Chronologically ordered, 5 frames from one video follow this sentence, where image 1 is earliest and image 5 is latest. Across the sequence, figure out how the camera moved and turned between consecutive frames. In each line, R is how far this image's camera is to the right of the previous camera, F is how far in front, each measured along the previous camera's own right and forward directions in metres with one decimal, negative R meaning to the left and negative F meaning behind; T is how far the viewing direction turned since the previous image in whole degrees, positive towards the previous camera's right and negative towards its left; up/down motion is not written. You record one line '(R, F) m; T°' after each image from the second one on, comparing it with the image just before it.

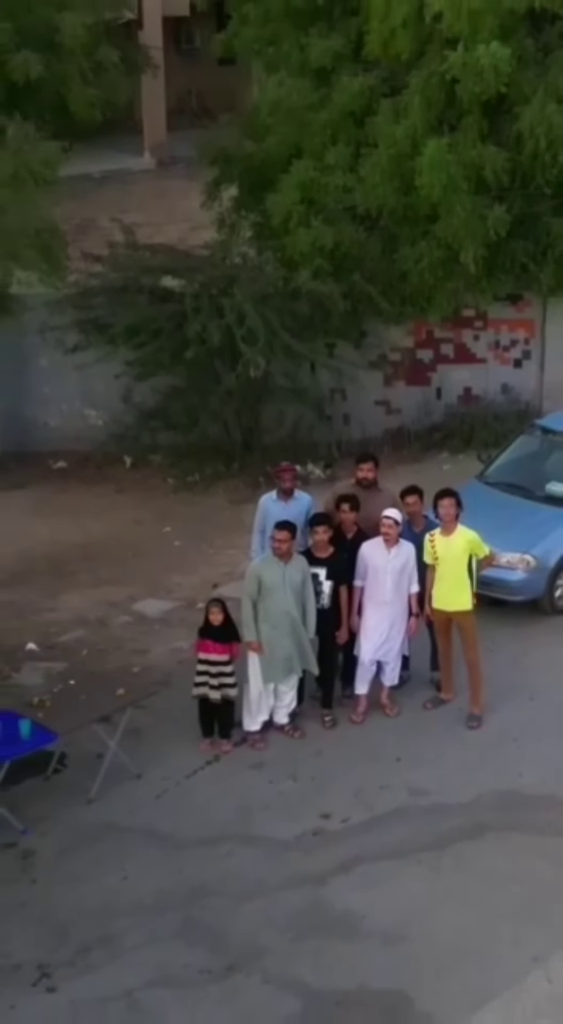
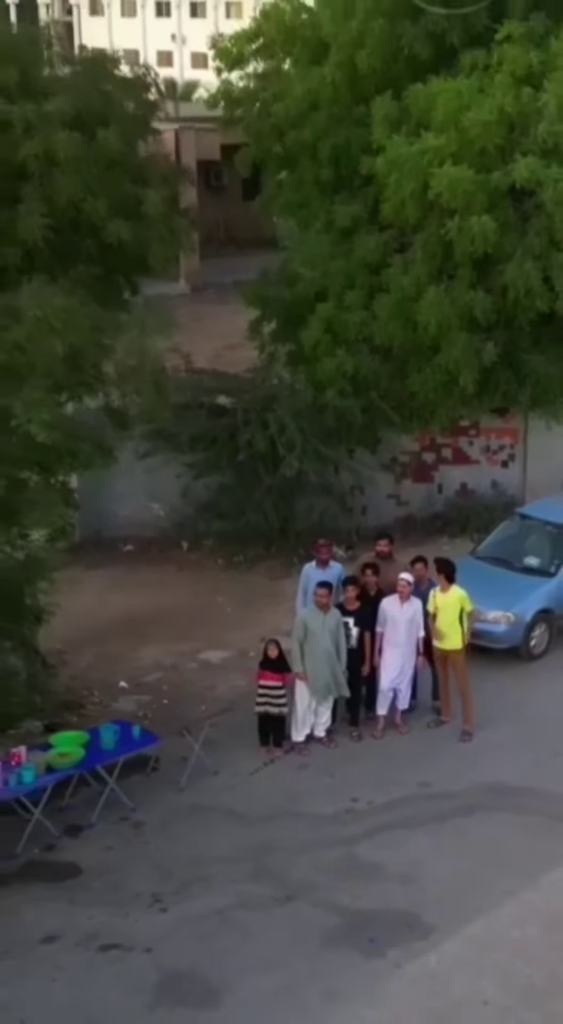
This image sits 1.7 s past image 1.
(-0.2, -2.6) m; 0°
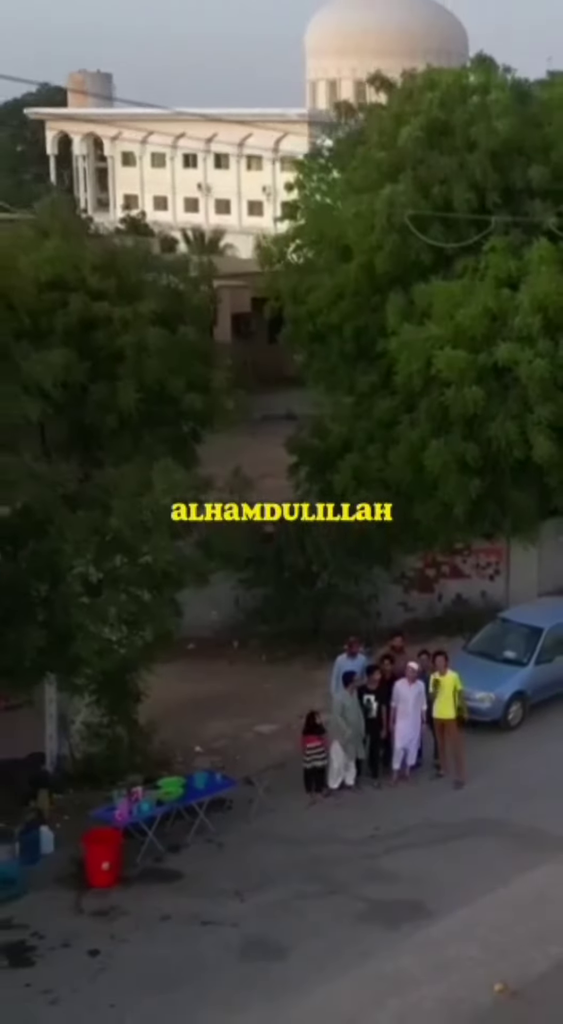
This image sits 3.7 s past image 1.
(-0.2, -3.7) m; 0°
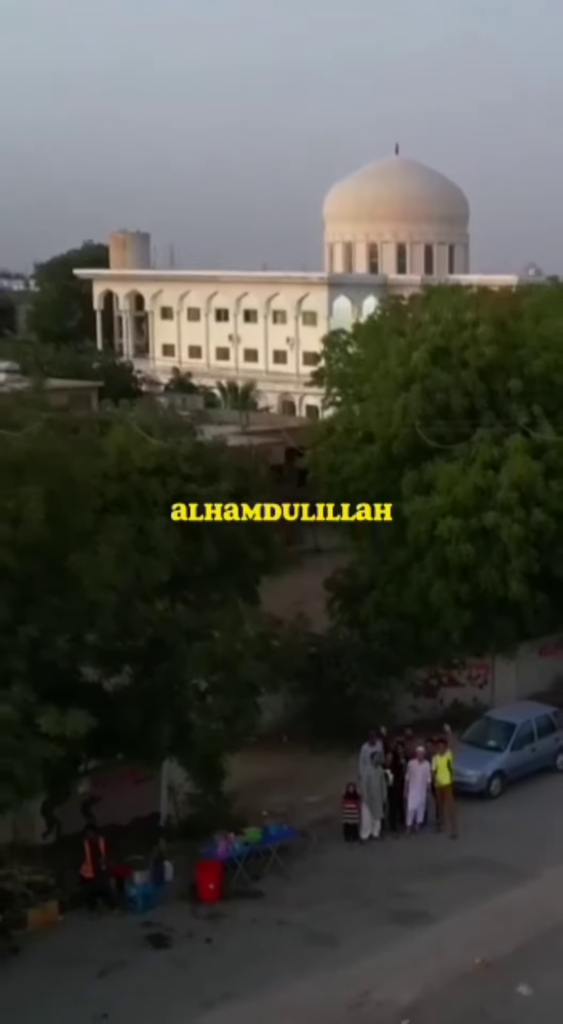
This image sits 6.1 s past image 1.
(-0.4, -5.8) m; 0°
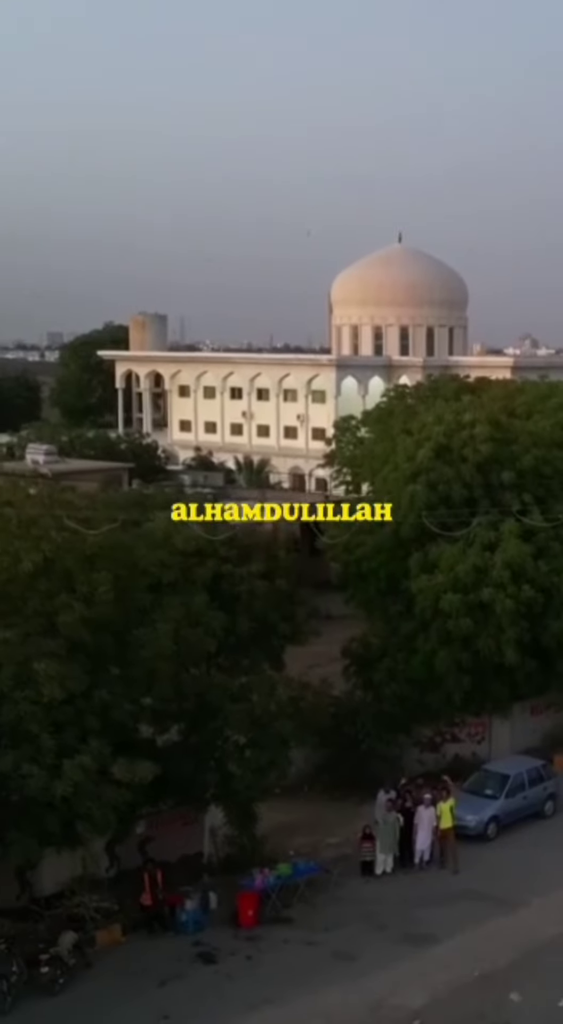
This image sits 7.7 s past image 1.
(-0.3, -3.3) m; 0°
